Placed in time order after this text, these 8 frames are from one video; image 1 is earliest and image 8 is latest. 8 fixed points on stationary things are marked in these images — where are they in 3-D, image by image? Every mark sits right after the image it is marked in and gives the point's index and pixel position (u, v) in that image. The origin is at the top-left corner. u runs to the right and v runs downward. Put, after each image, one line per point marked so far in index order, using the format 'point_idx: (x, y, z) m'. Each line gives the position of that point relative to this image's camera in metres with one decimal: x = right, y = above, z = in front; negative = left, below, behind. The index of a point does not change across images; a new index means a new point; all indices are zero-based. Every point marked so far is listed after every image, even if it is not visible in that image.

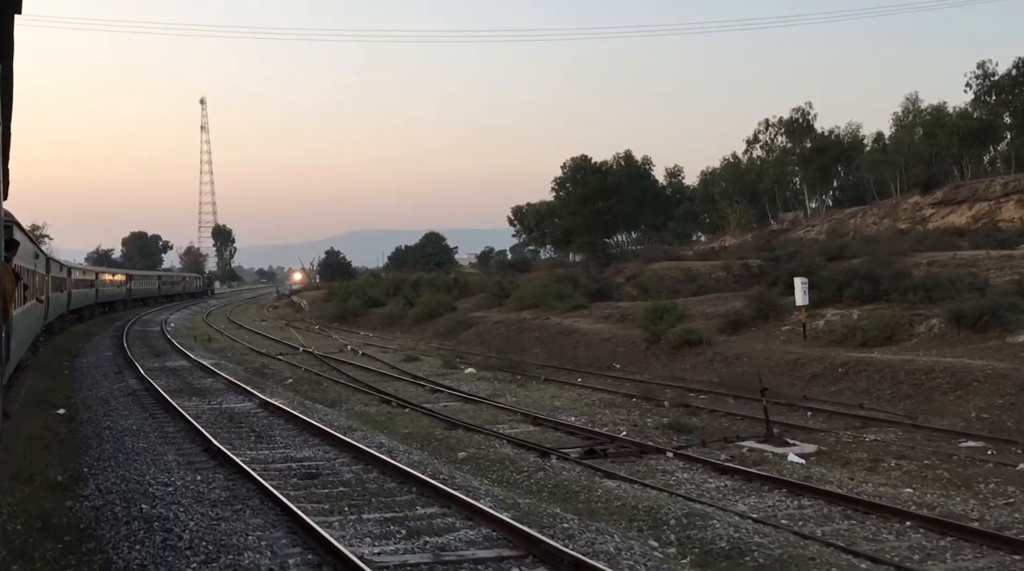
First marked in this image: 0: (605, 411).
0: (+1.5, -2.0, +17.9) m
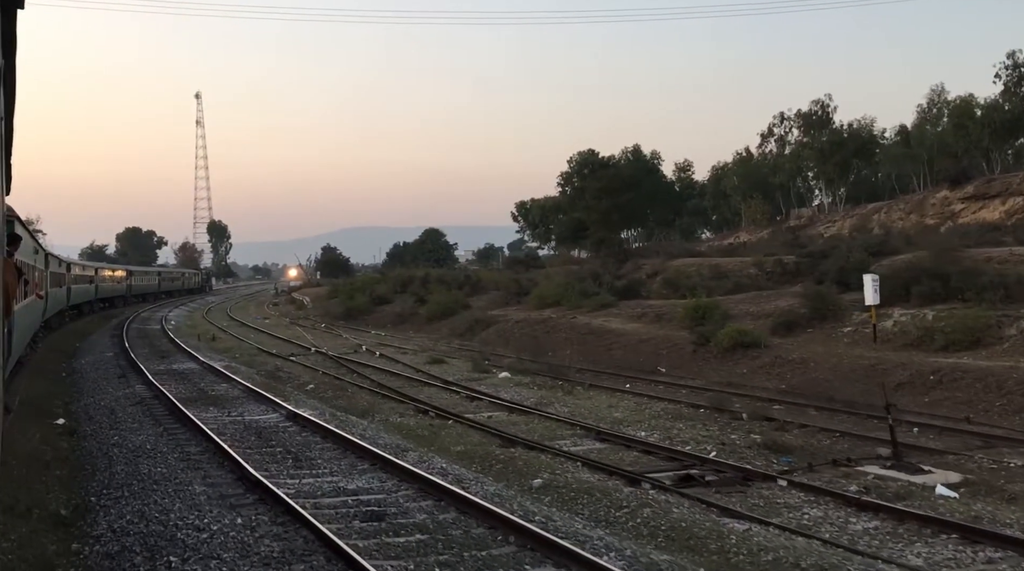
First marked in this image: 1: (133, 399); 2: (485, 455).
0: (+2.4, -2.0, +15.8) m
1: (-6.7, -2.0, +19.2) m
2: (-0.3, -2.1, +13.9) m
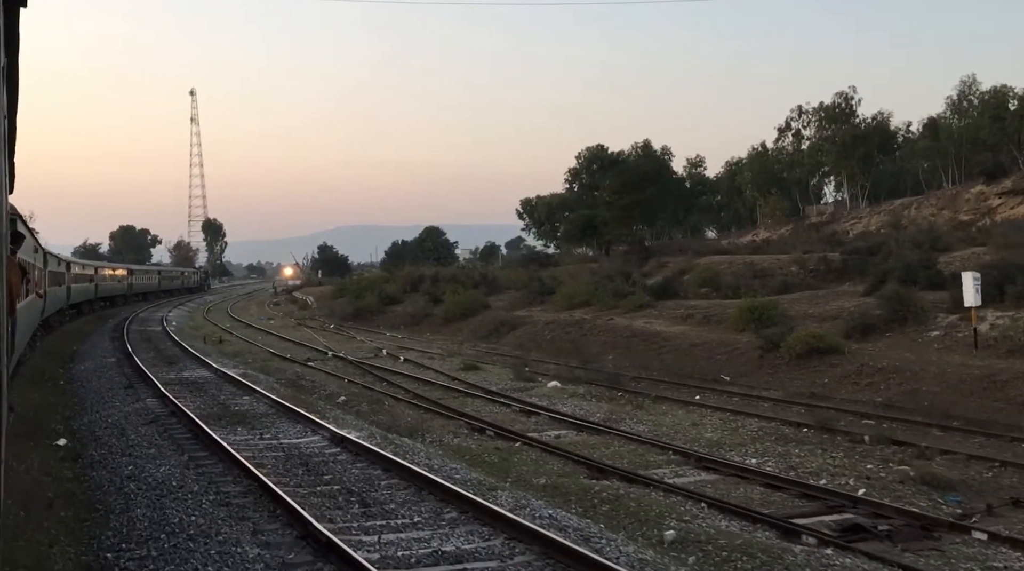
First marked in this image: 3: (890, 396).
0: (+3.4, -2.0, +13.5) m
1: (-5.6, -2.0, +16.8) m
2: (+0.7, -2.1, +11.5) m
3: (+6.2, -1.8, +18.0) m
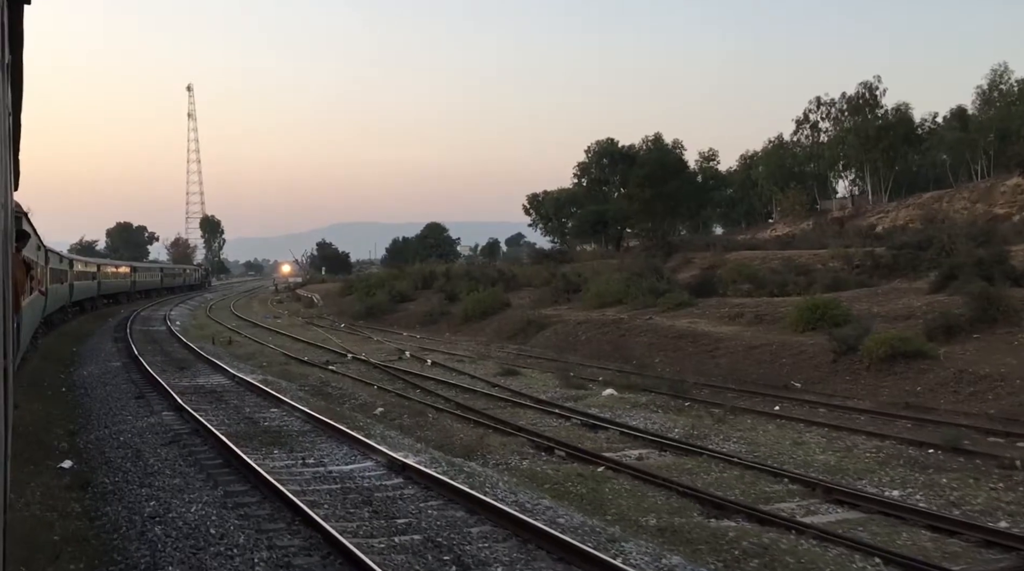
0: (+4.4, -2.0, +11.4) m
1: (-4.7, -2.0, +14.7) m
2: (+1.7, -2.1, +9.4) m
3: (+7.1, -1.8, +15.9) m
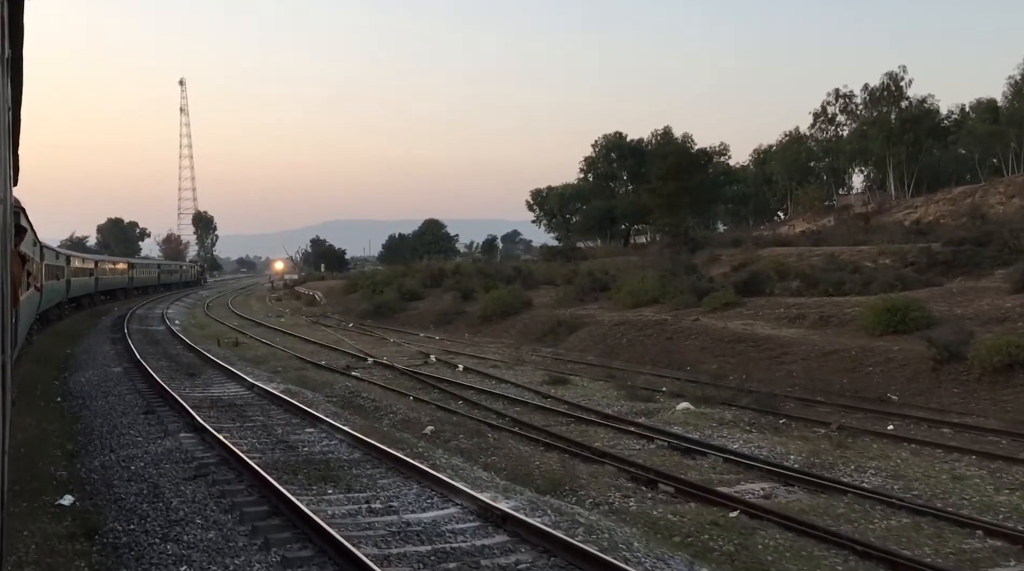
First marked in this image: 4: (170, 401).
0: (+5.4, -2.0, +8.9) m
1: (-3.7, -2.0, +12.2) m
2: (+2.7, -2.1, +6.9) m
3: (+8.2, -1.8, +13.5) m
4: (-5.6, -1.9, +17.9) m
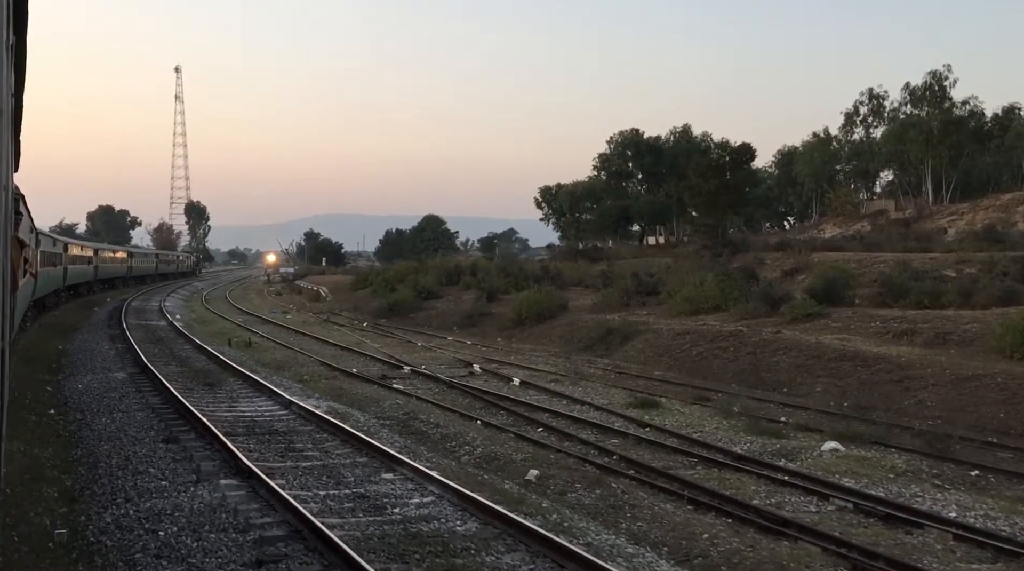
0: (+6.9, -2.2, +5.6) m
1: (-2.2, -1.9, +8.8) m
2: (+4.2, -2.3, +3.6) m
3: (+9.6, -2.1, +10.2) m
4: (-4.2, -1.8, +14.5) m
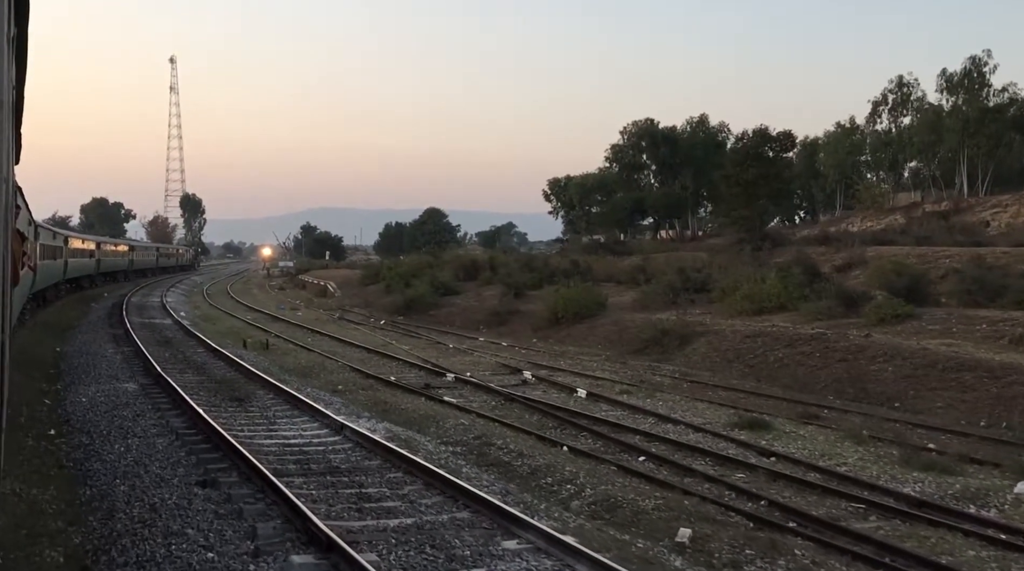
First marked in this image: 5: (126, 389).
0: (+8.1, -2.3, +2.9) m
1: (-1.0, -2.0, +6.0) m
2: (+5.4, -2.4, +0.8) m
3: (+10.8, -2.1, +7.5) m
4: (-3.0, -1.8, +11.7) m
5: (-6.5, -1.7, +18.2) m
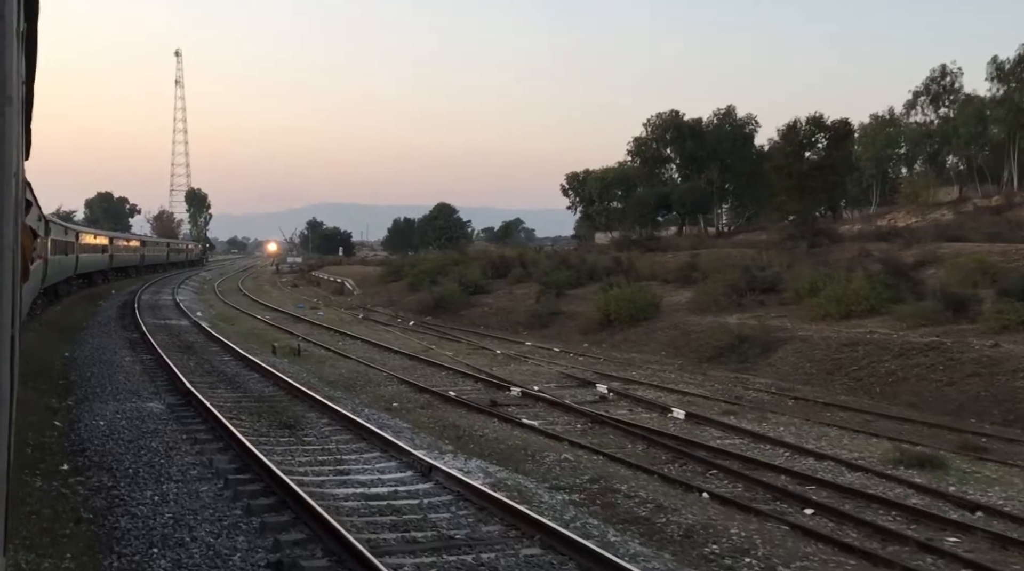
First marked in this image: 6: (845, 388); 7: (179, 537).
0: (+9.4, -2.4, 0.0) m
1: (+0.3, -2.1, +3.2) m
2: (+6.7, -2.5, -2.0) m
3: (+12.1, -2.2, +4.6) m
4: (-1.7, -1.9, +8.9) m
5: (-5.1, -1.7, +15.5) m
6: (+5.9, -1.7, +19.7) m
7: (-2.7, -2.0, +9.0) m
